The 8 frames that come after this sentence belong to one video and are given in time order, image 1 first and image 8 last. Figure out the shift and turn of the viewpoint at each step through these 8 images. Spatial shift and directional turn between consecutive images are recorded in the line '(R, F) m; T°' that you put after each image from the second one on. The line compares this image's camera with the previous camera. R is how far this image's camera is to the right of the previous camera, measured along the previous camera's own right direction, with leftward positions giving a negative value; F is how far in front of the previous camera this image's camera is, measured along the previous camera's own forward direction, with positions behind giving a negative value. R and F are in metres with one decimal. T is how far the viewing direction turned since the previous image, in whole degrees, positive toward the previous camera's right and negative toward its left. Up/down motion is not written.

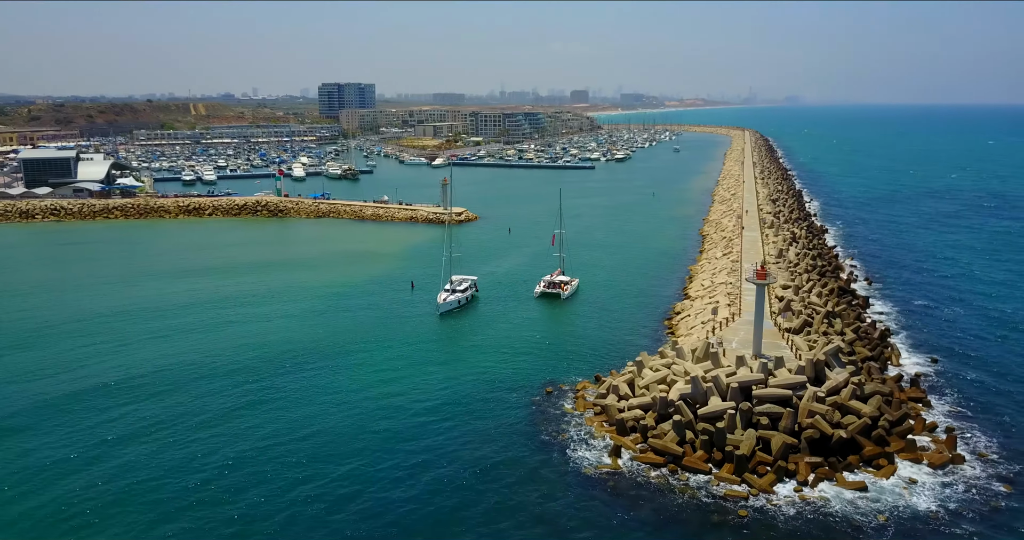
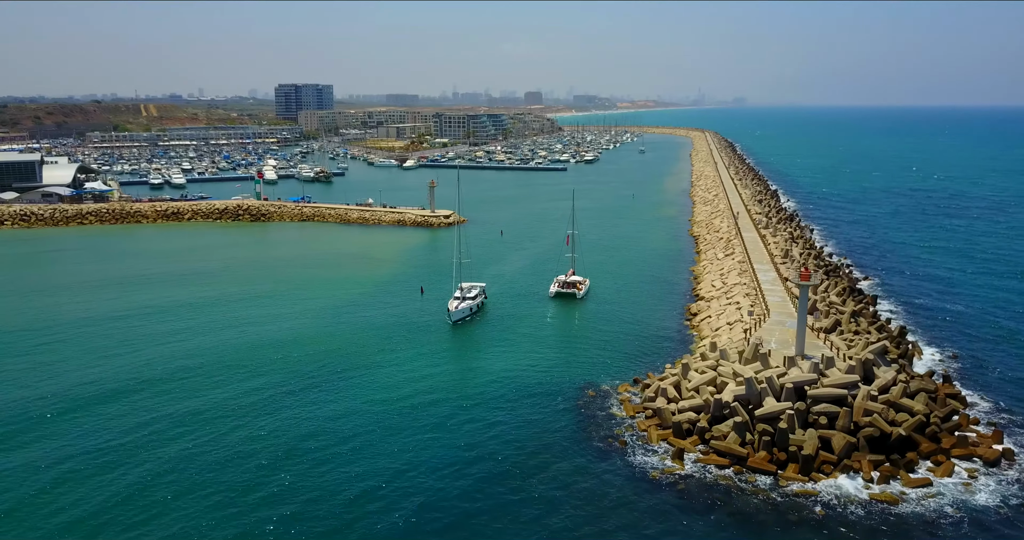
(-2.0, +0.2) m; +3°
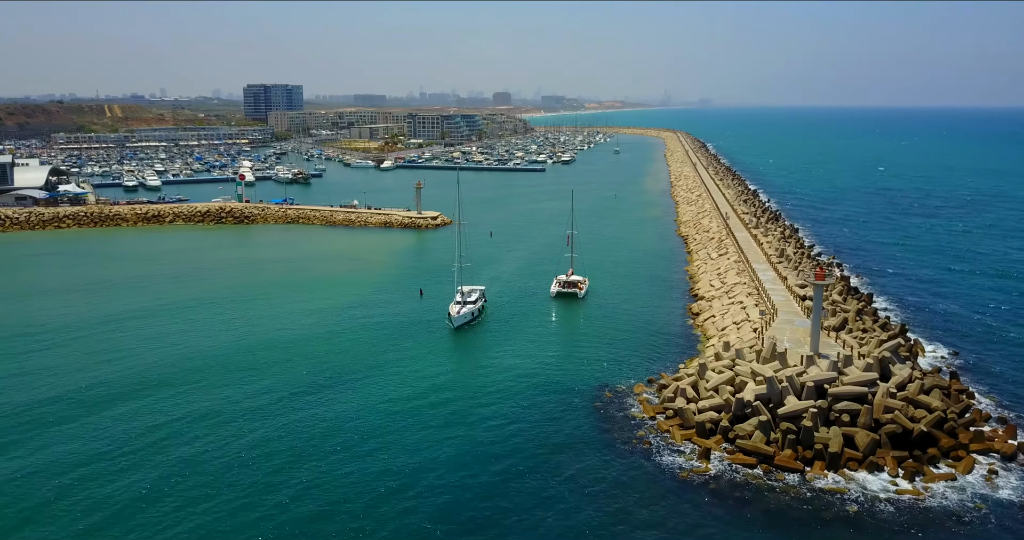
(-1.1, +0.1) m; +2°
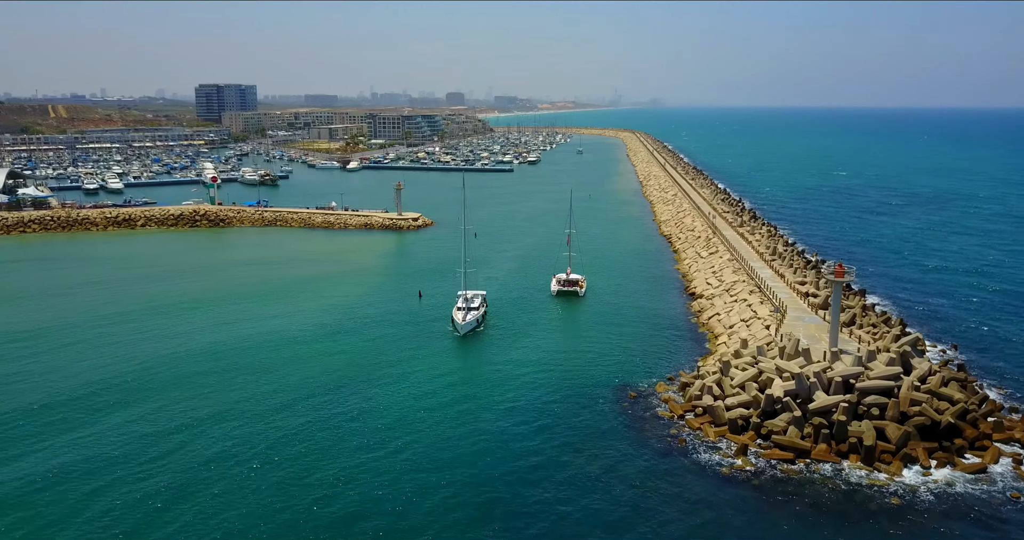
(-1.6, +0.1) m; +3°
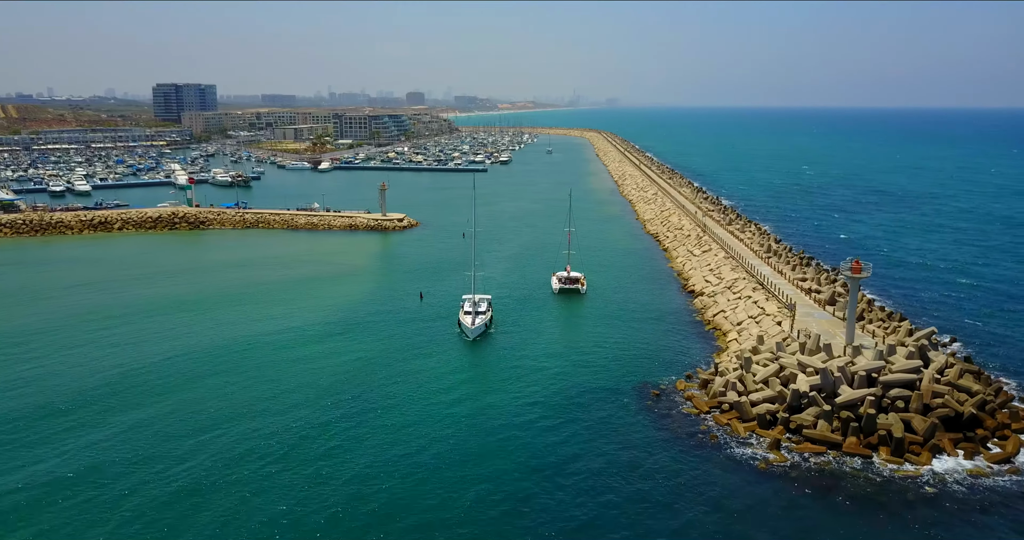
(-1.4, 0.0) m; +3°
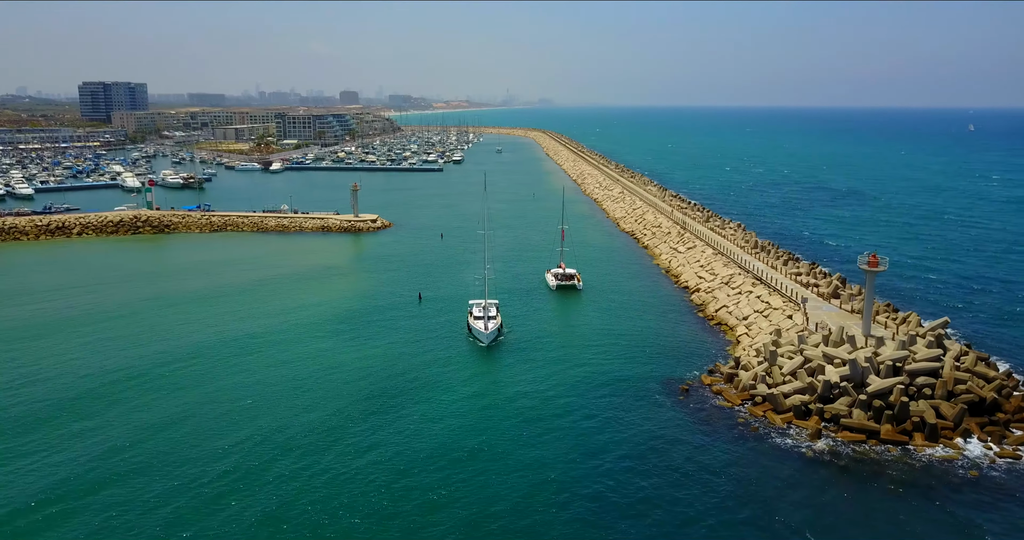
(-2.2, 0.0) m; +4°
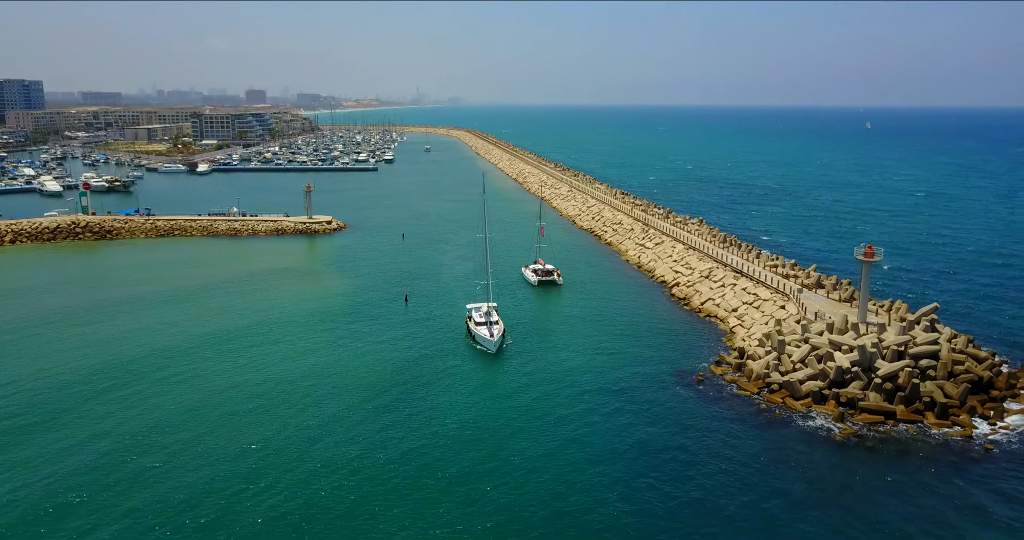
(-2.4, 0.0) m; +6°
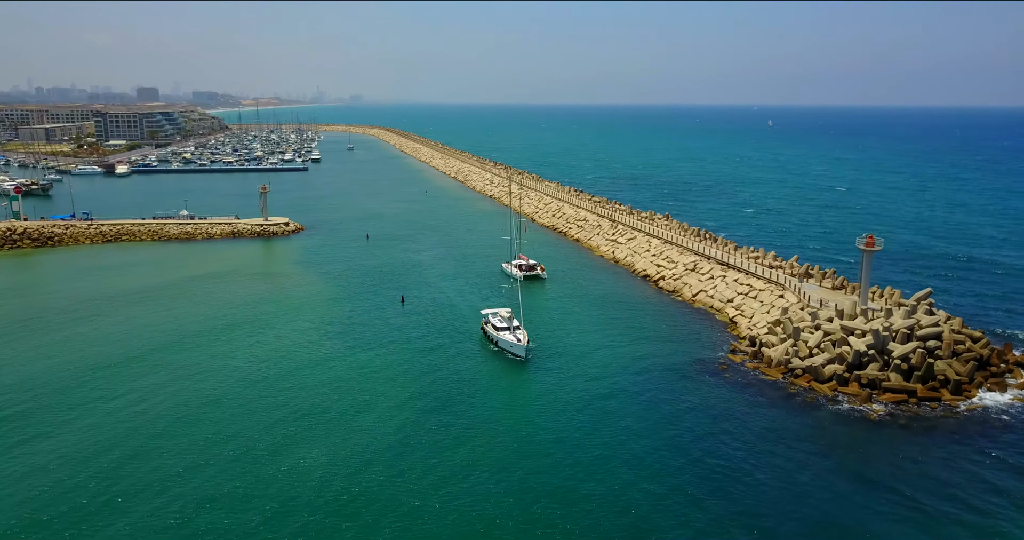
(-3.0, -0.1) m; +6°
